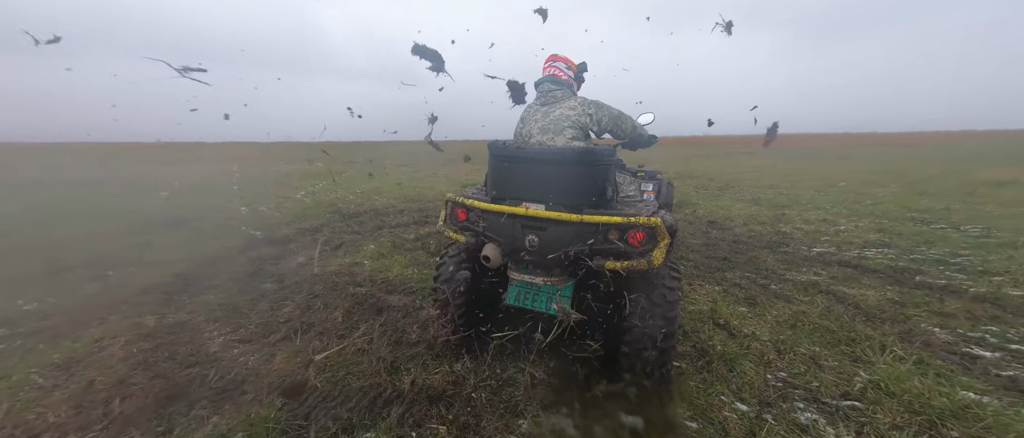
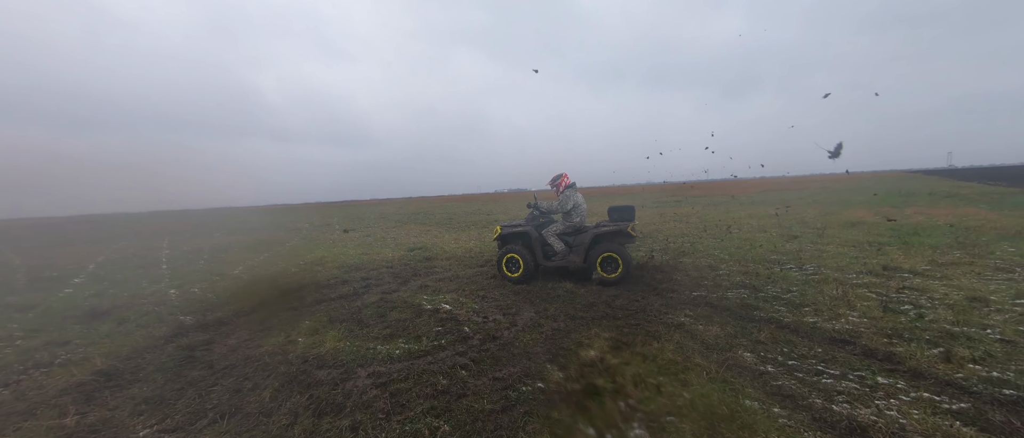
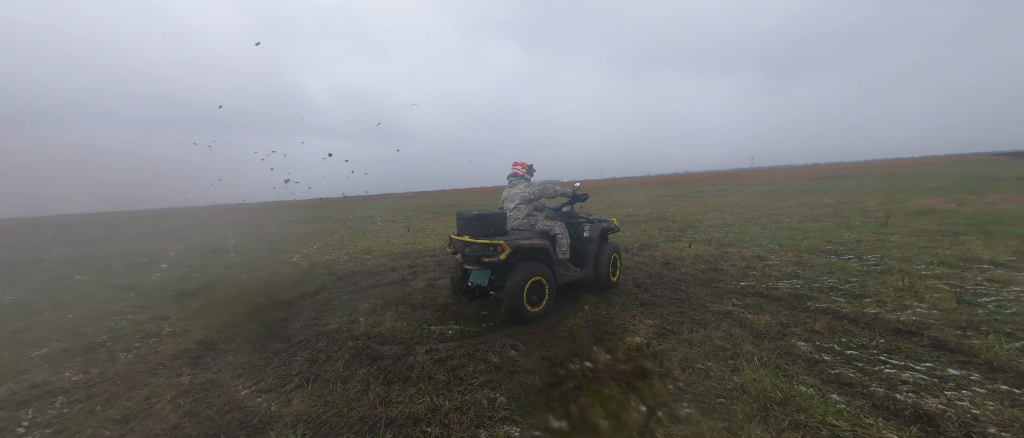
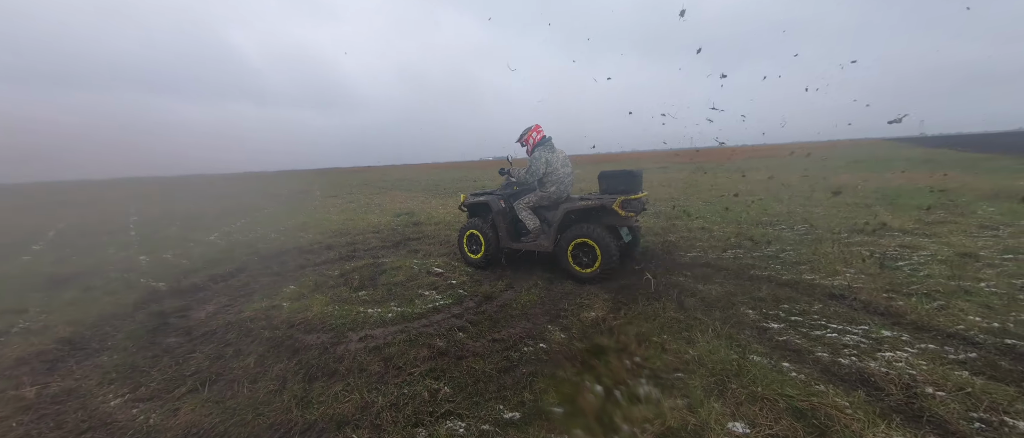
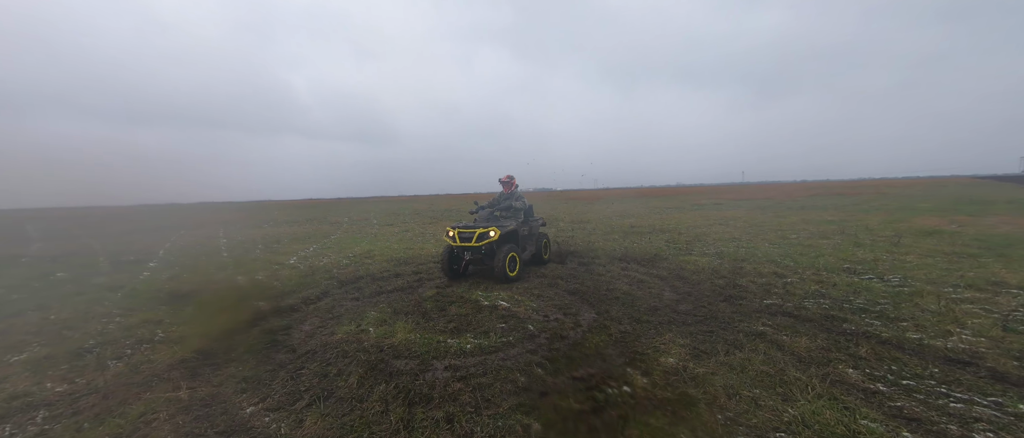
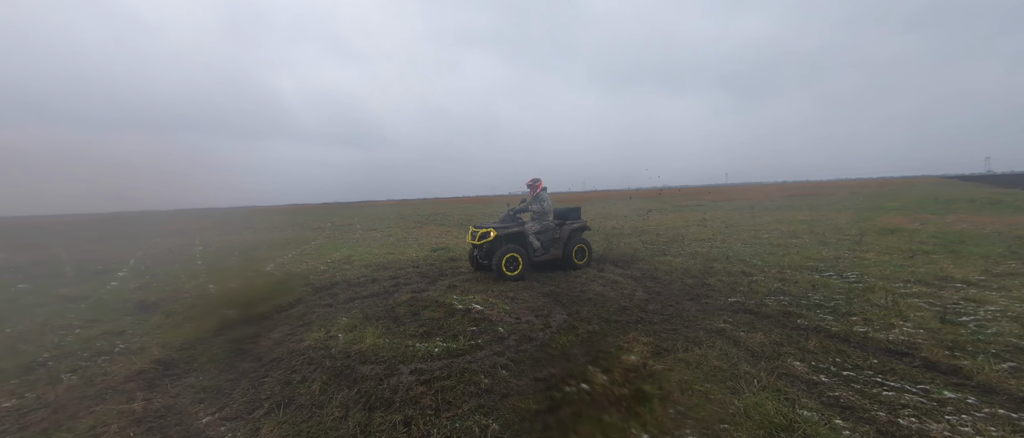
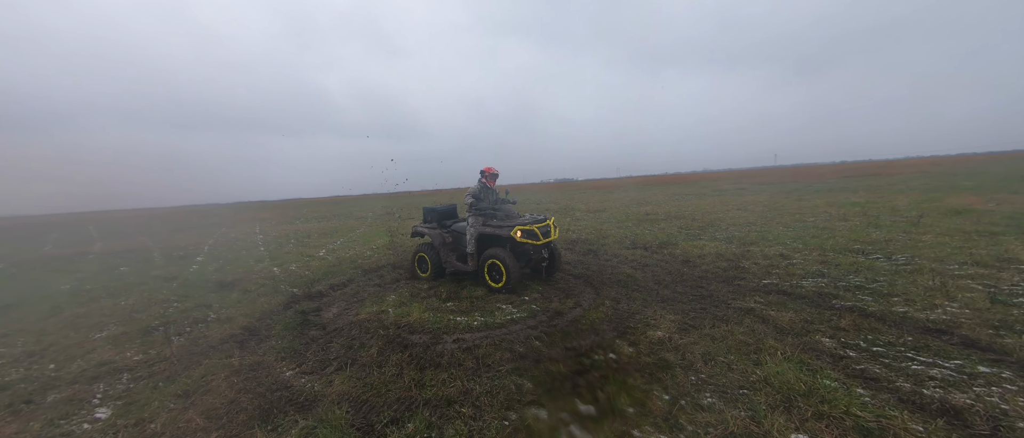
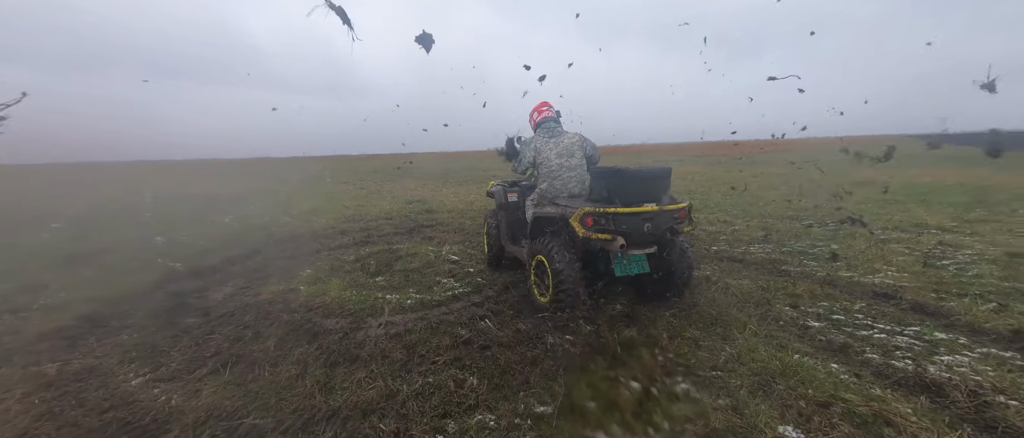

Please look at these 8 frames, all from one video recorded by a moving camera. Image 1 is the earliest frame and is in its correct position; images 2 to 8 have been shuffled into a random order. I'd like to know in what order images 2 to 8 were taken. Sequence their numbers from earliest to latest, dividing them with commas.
8, 4, 7, 3, 2, 6, 5
